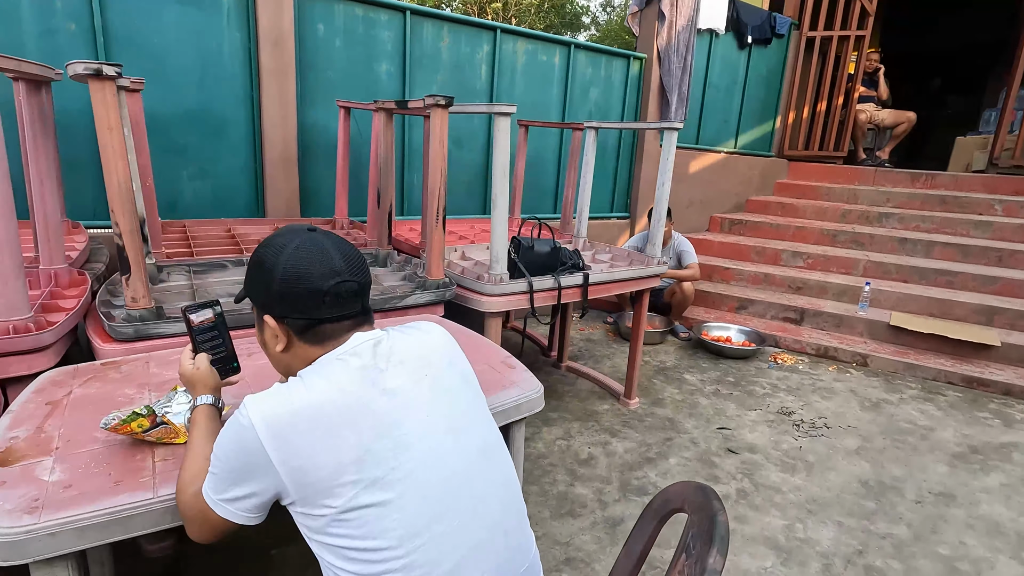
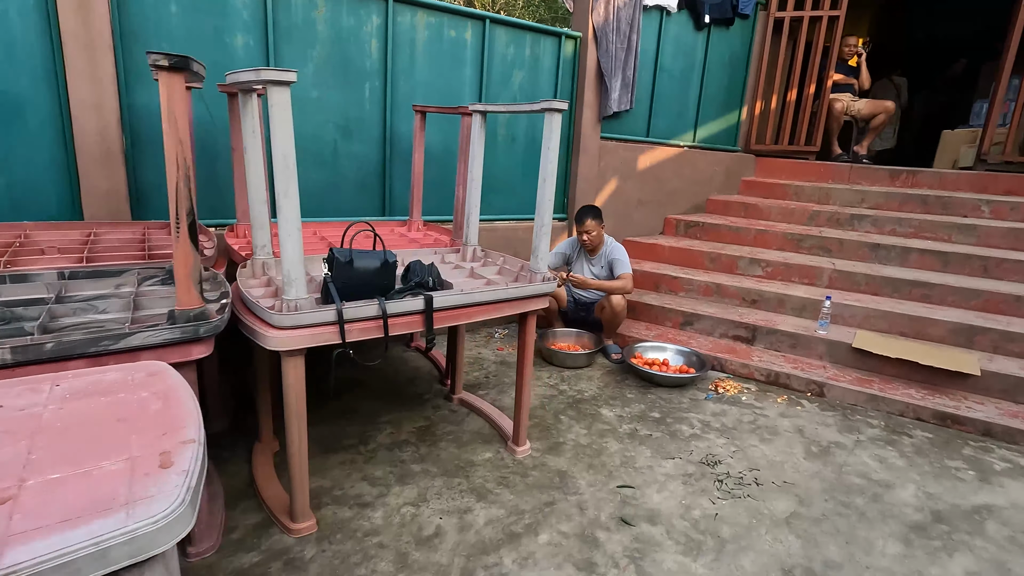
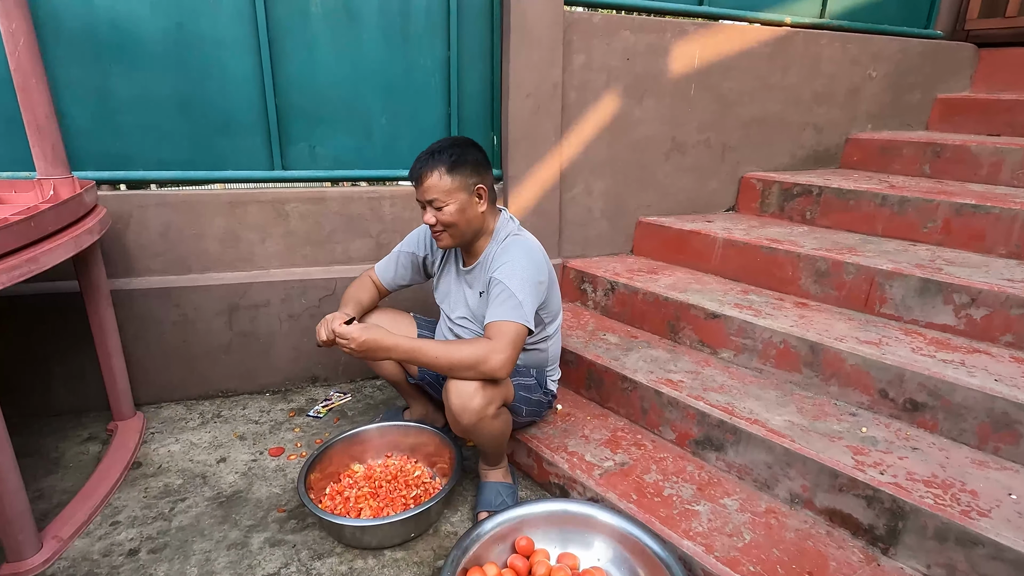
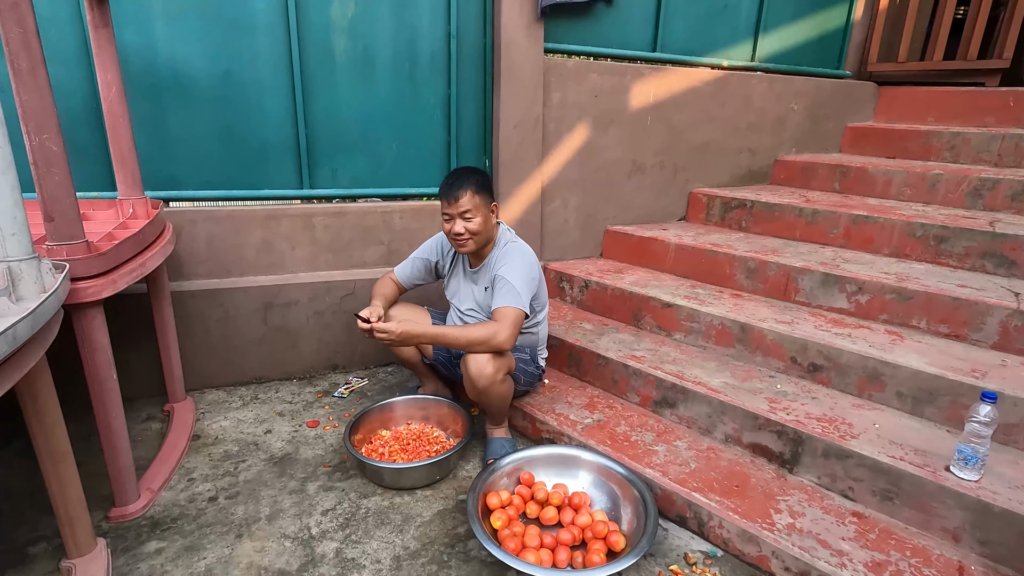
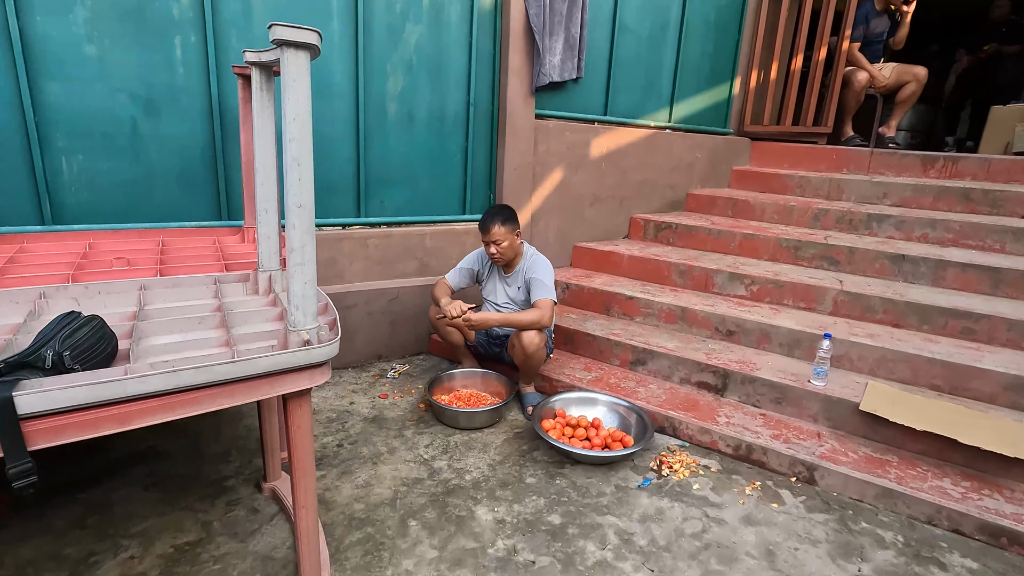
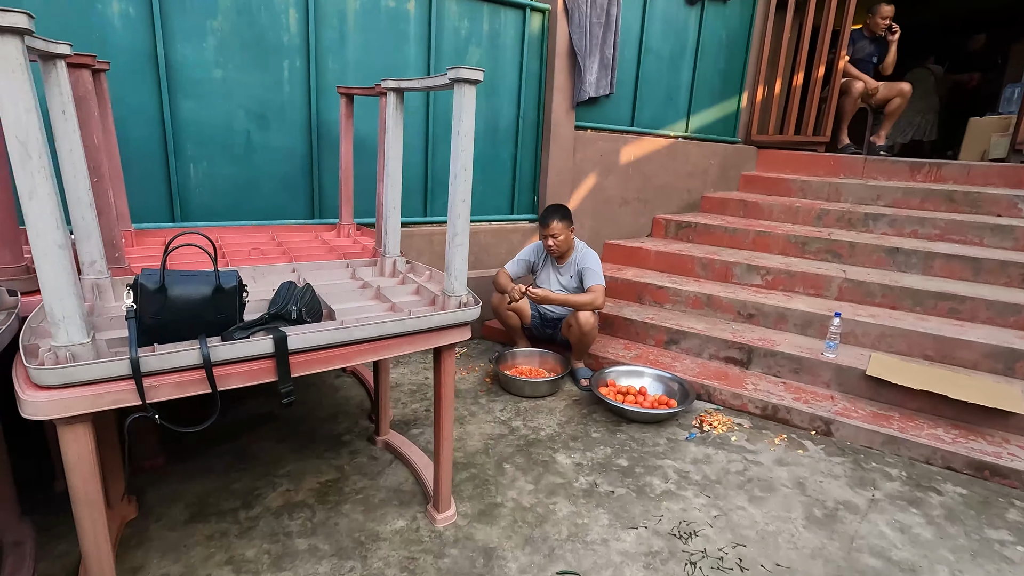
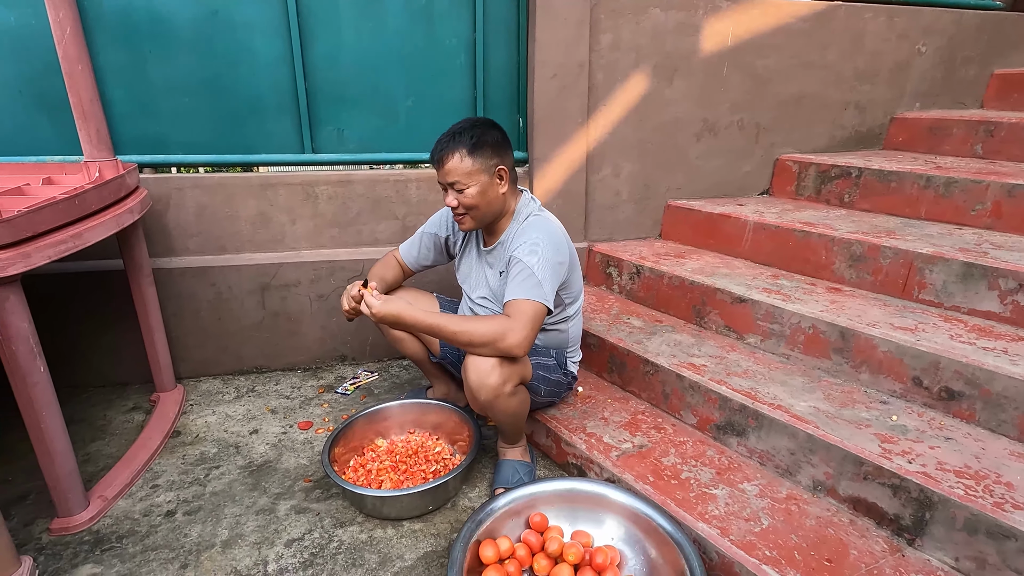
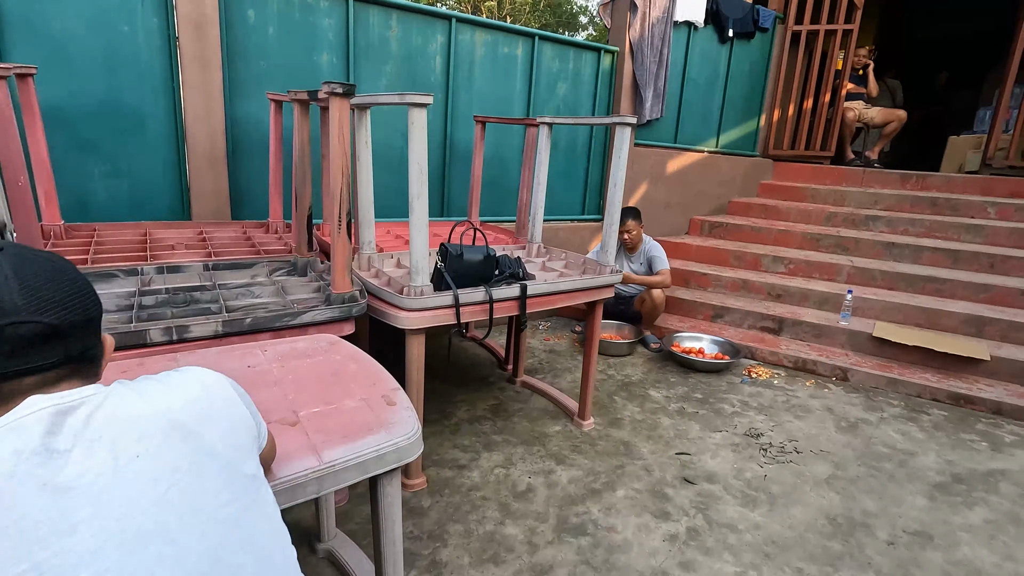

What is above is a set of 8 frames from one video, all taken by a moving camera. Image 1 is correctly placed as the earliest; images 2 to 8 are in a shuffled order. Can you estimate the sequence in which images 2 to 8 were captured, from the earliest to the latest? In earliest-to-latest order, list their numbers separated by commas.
8, 2, 6, 5, 4, 3, 7
